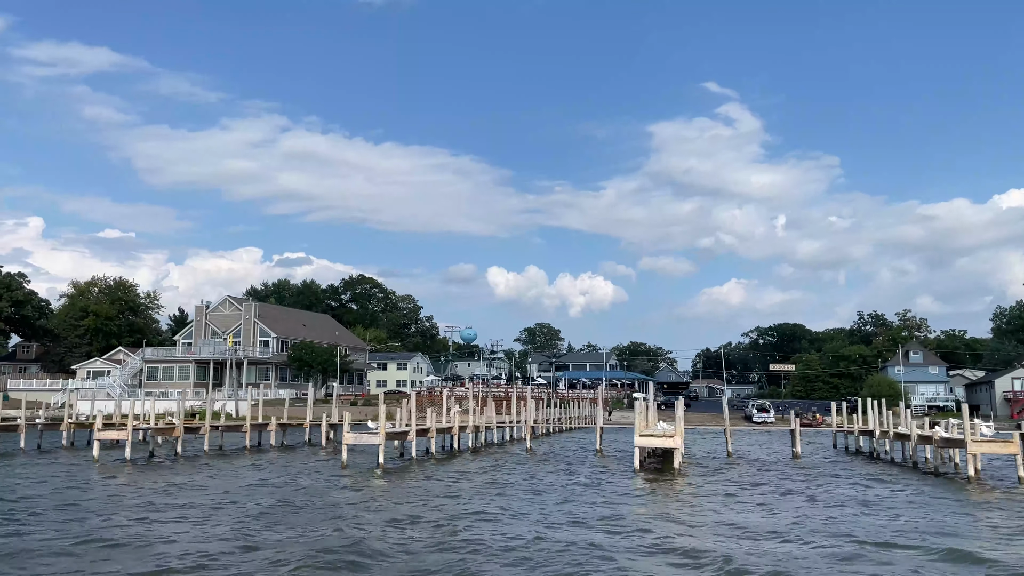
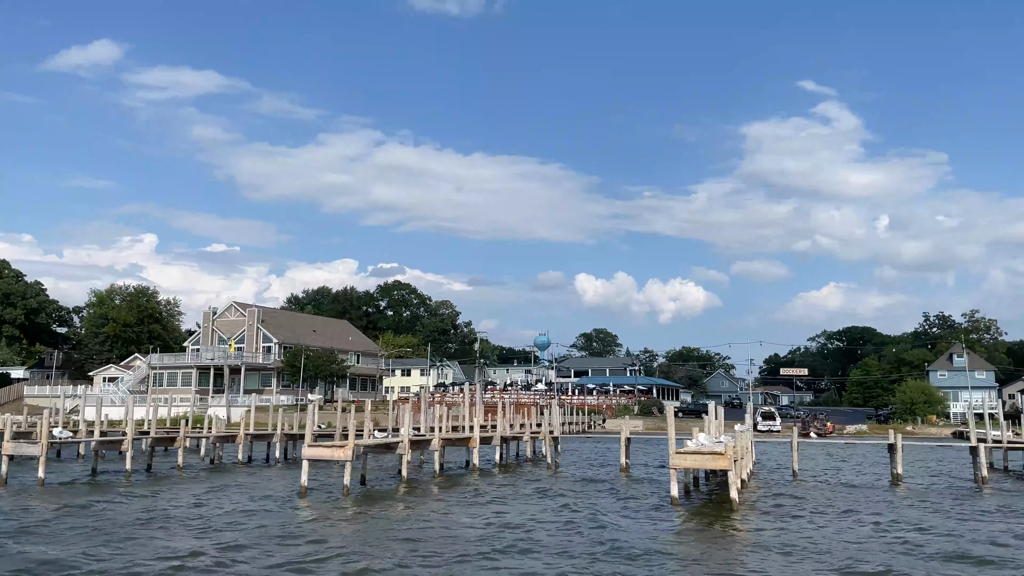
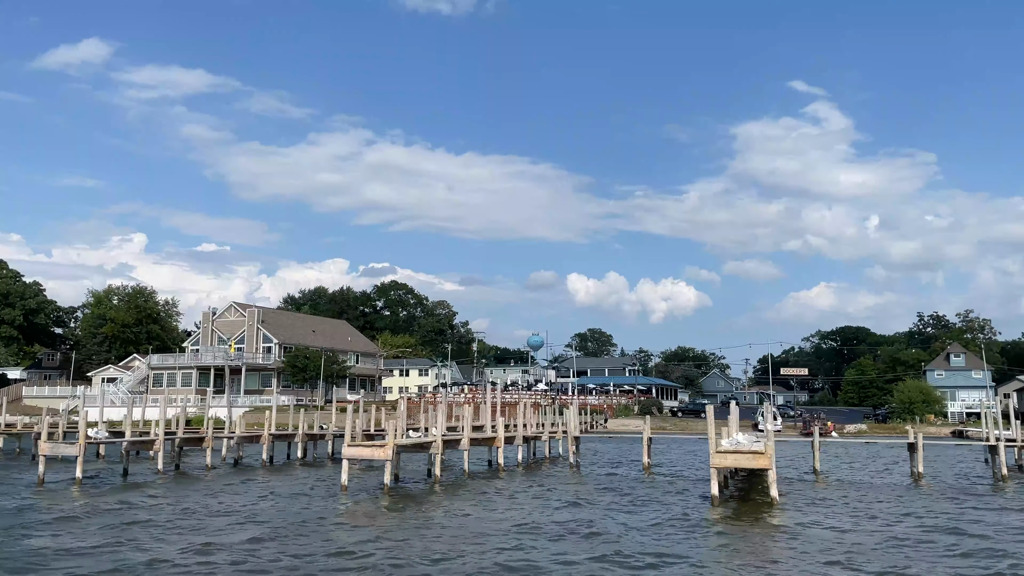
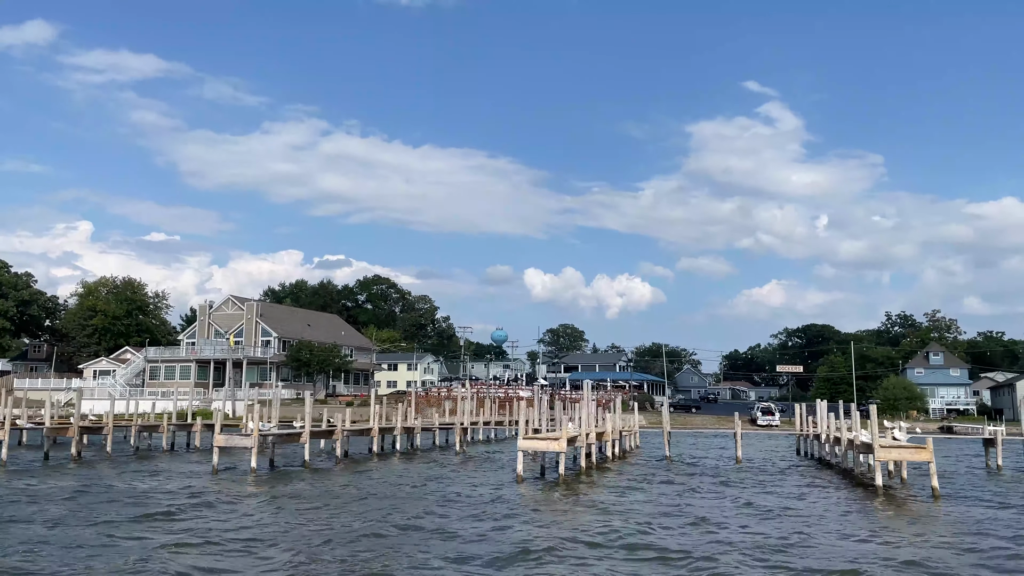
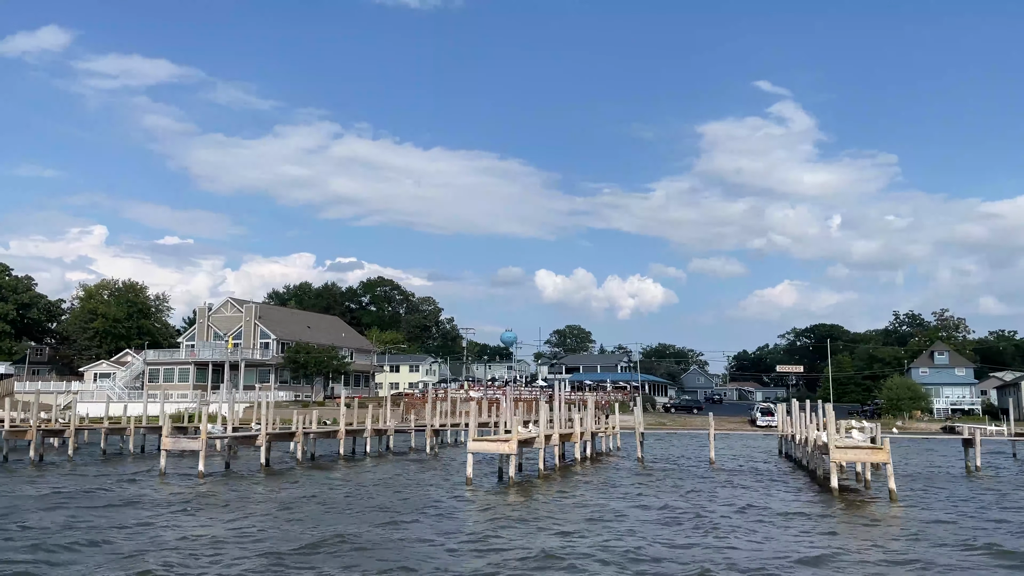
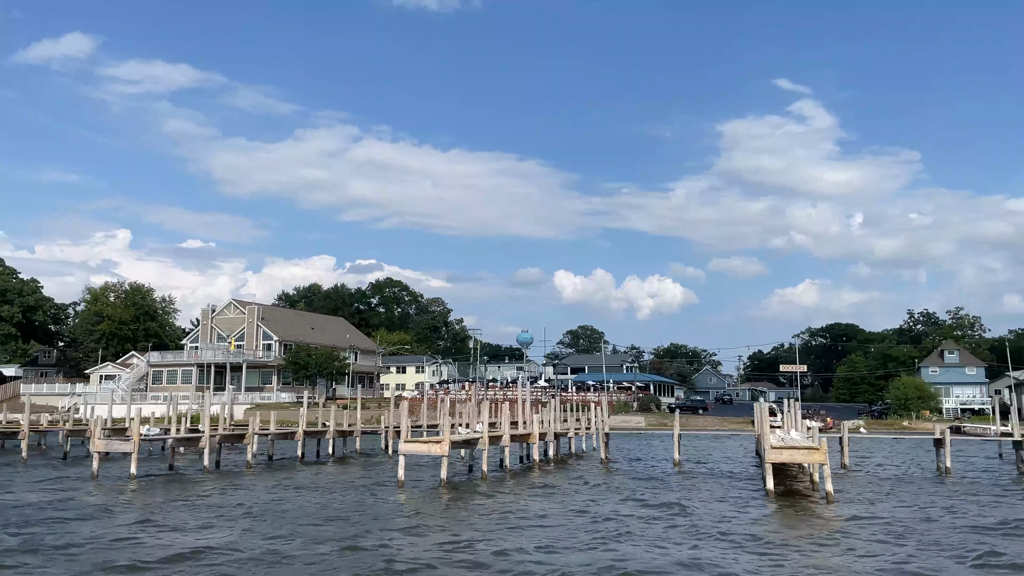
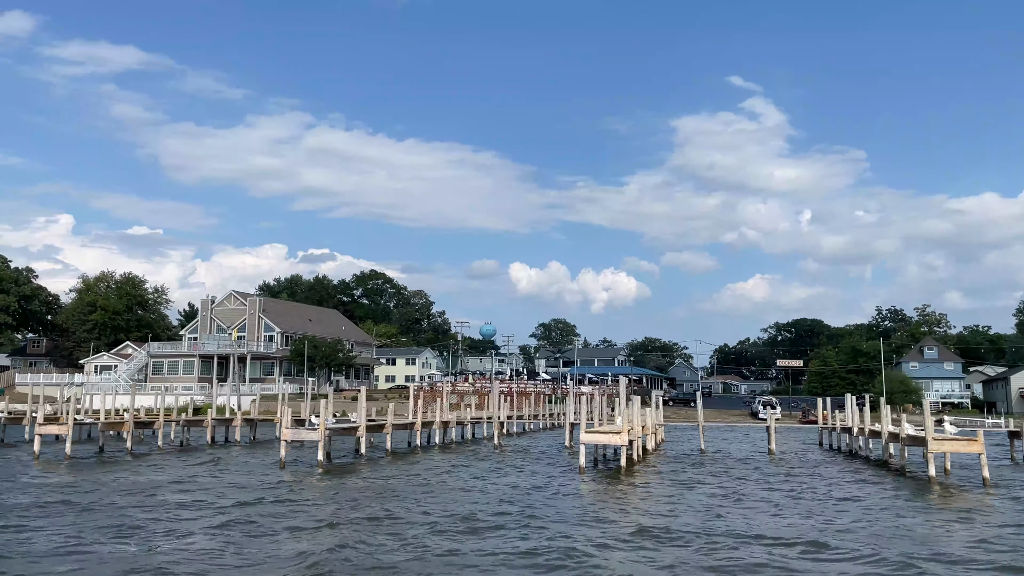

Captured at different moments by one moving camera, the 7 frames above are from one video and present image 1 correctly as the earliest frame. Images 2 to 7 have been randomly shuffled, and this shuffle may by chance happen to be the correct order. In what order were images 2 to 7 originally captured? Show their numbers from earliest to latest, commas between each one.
7, 4, 5, 6, 3, 2
